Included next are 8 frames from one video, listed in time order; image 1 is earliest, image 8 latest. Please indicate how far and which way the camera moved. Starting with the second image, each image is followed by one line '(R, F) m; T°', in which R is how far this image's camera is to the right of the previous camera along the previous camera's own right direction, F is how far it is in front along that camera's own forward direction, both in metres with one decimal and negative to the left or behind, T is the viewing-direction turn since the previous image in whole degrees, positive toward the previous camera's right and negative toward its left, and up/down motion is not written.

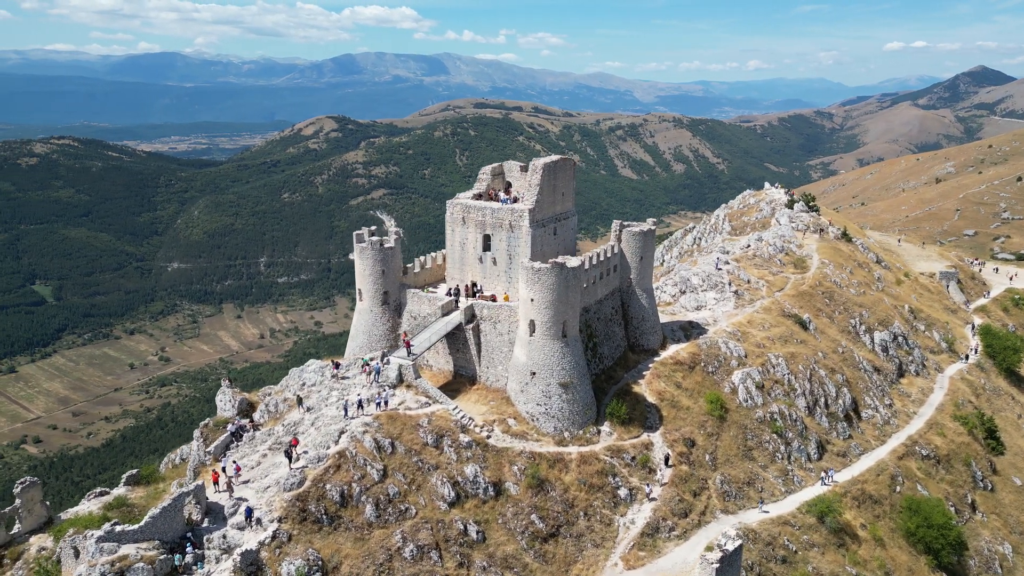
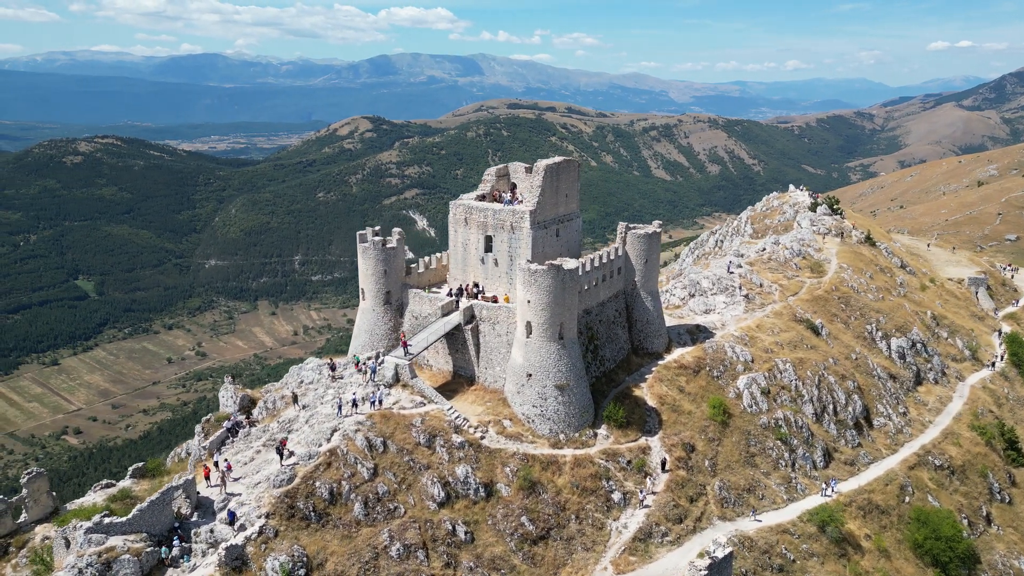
(+1.8, 0.0) m; -2°
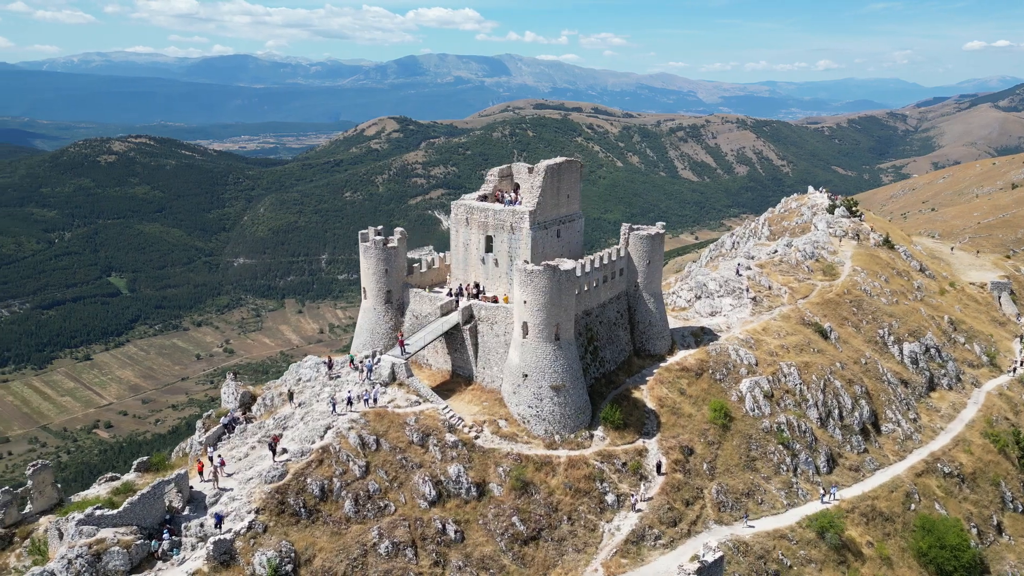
(+1.5, 0.0) m; -2°
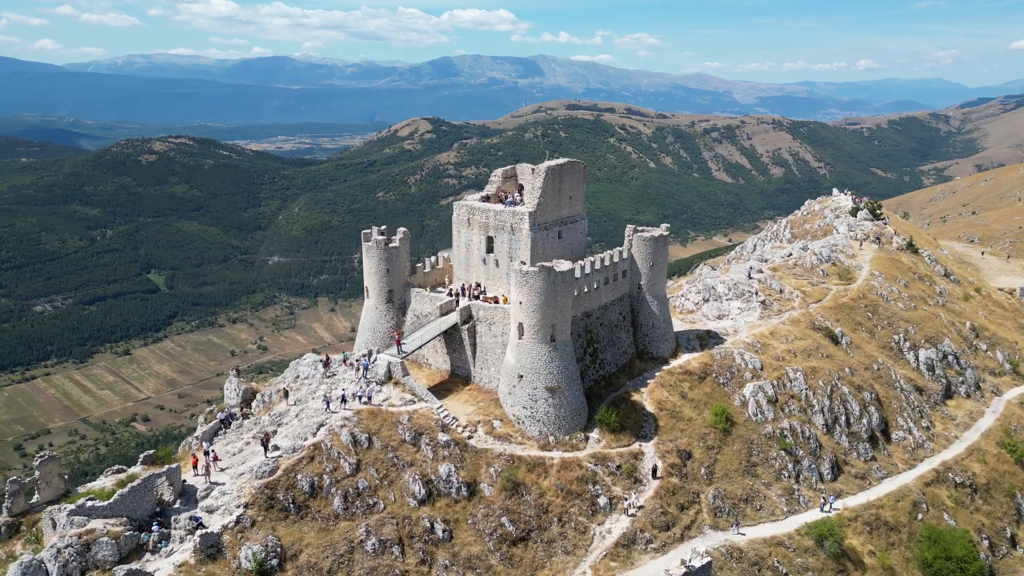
(+1.8, 0.0) m; -2°
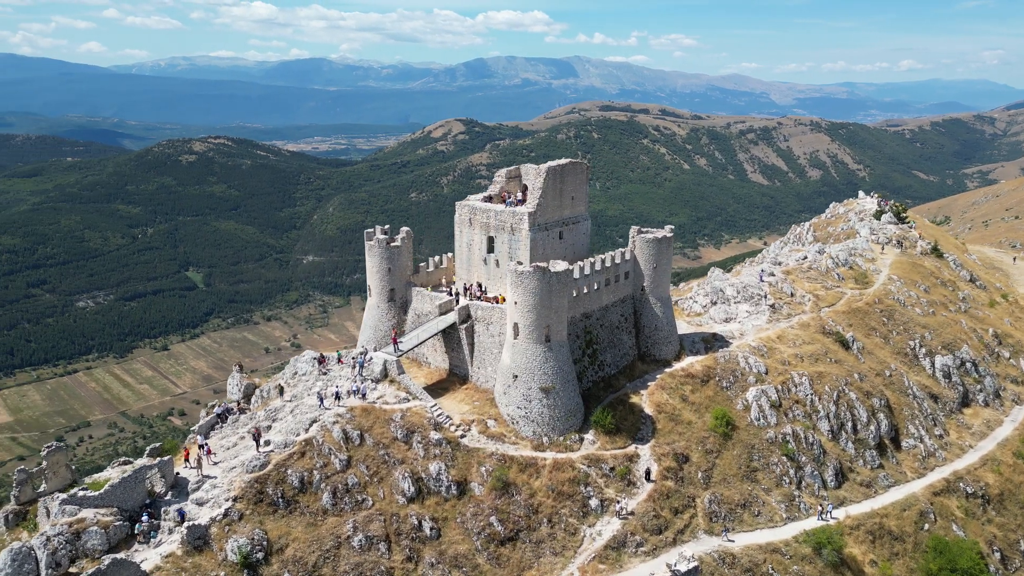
(+1.9, 0.0) m; -2°
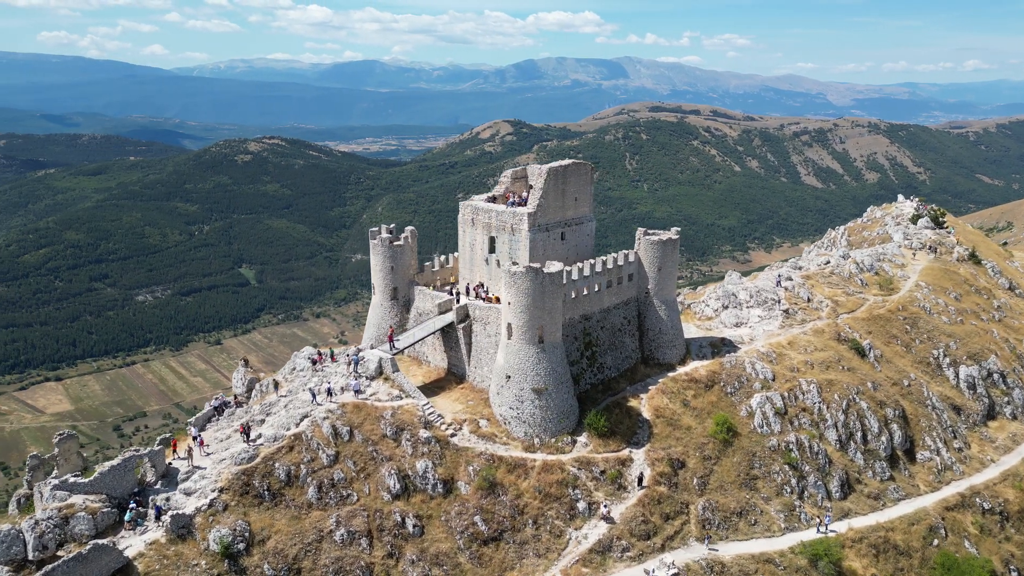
(+2.7, +0.1) m; -4°
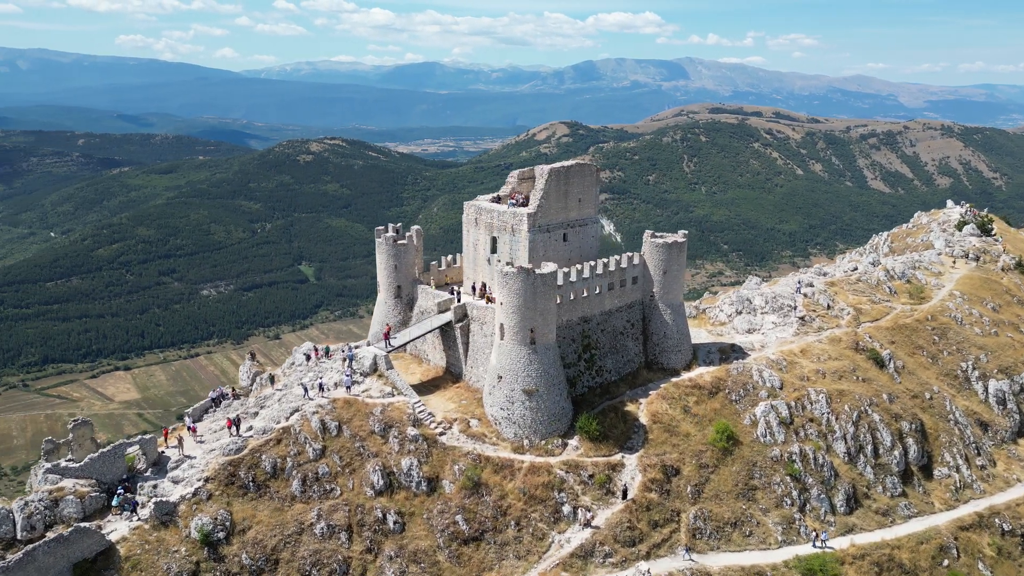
(+3.1, +0.2) m; -4°
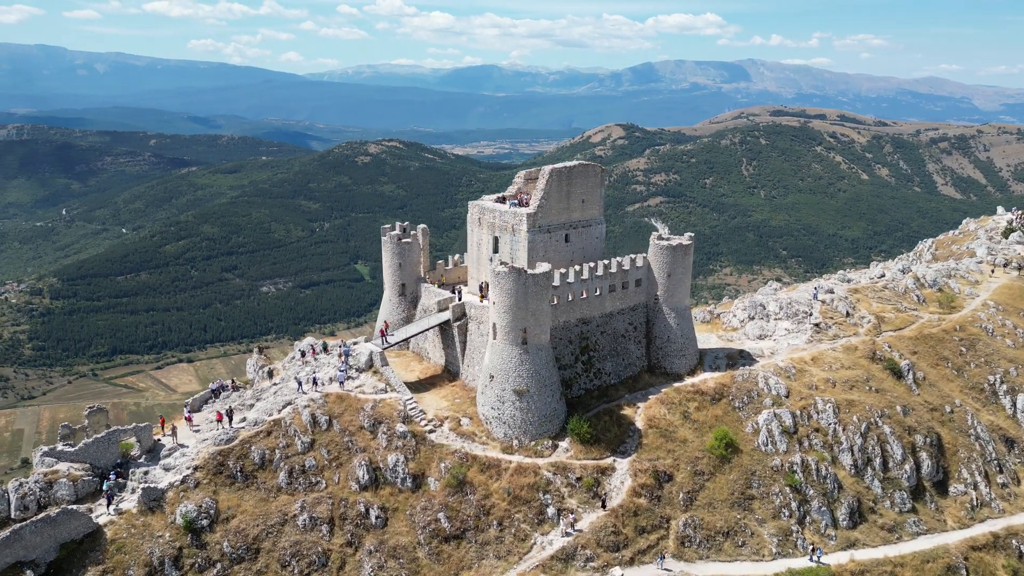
(+3.1, +0.2) m; -4°
